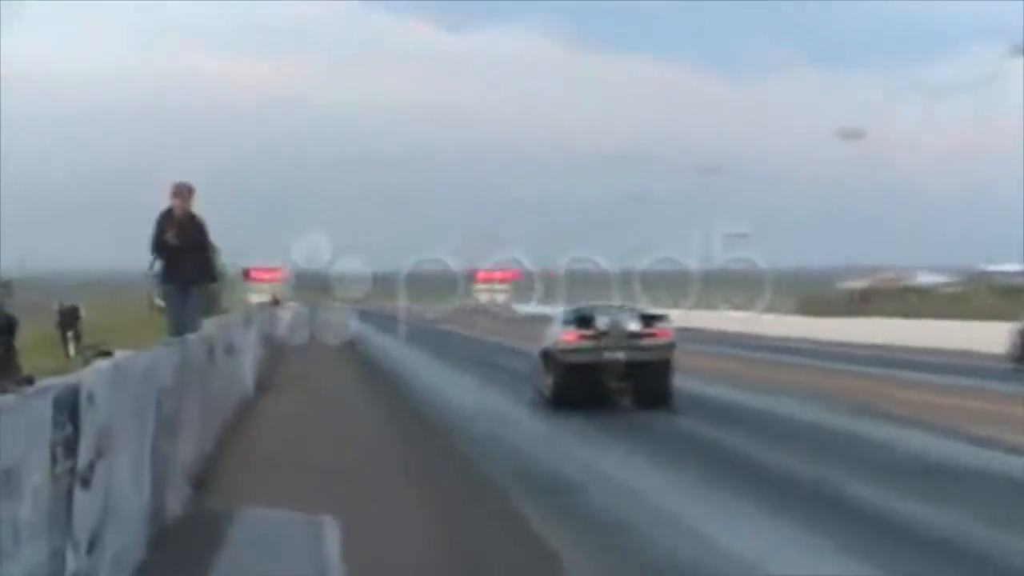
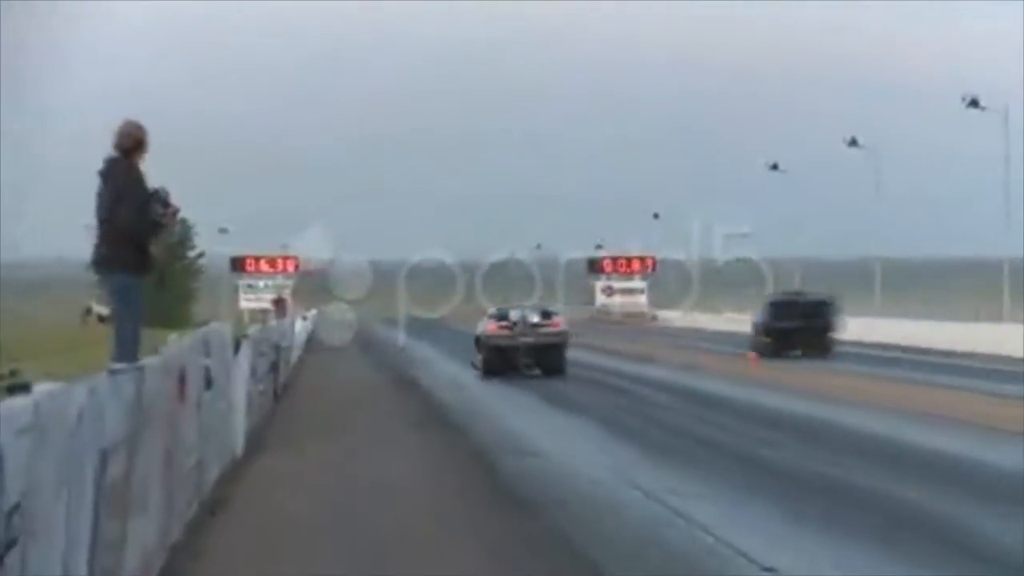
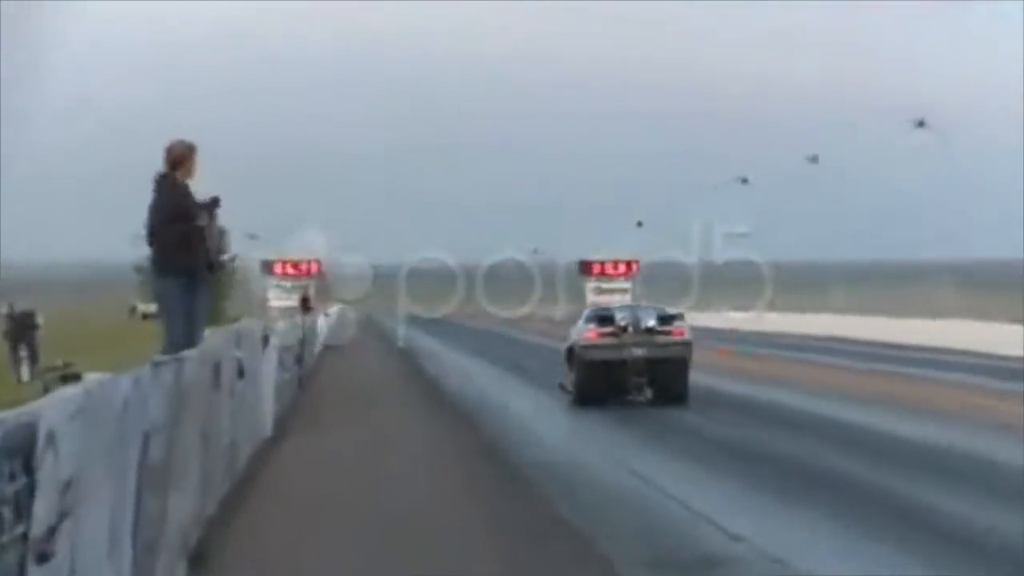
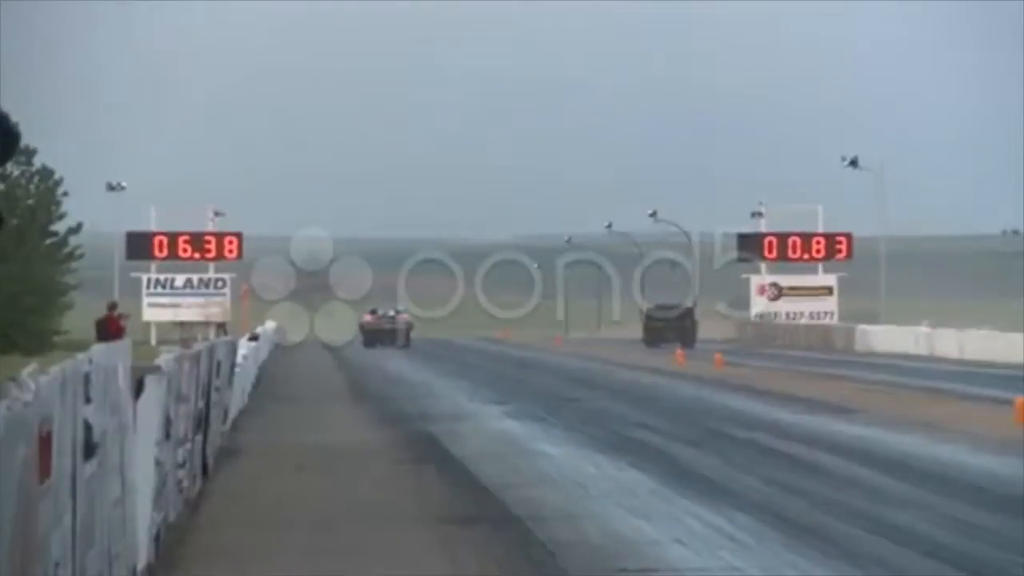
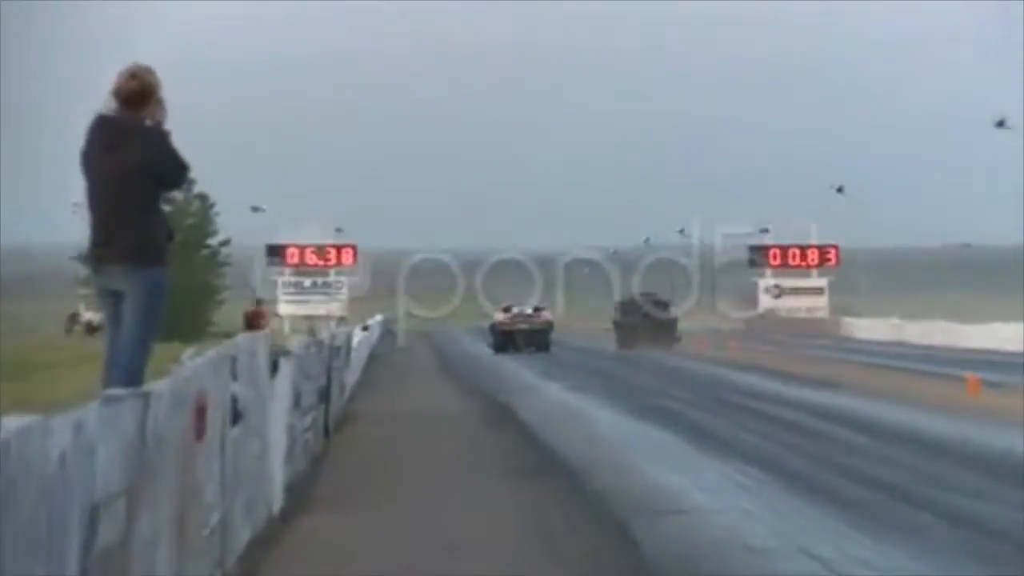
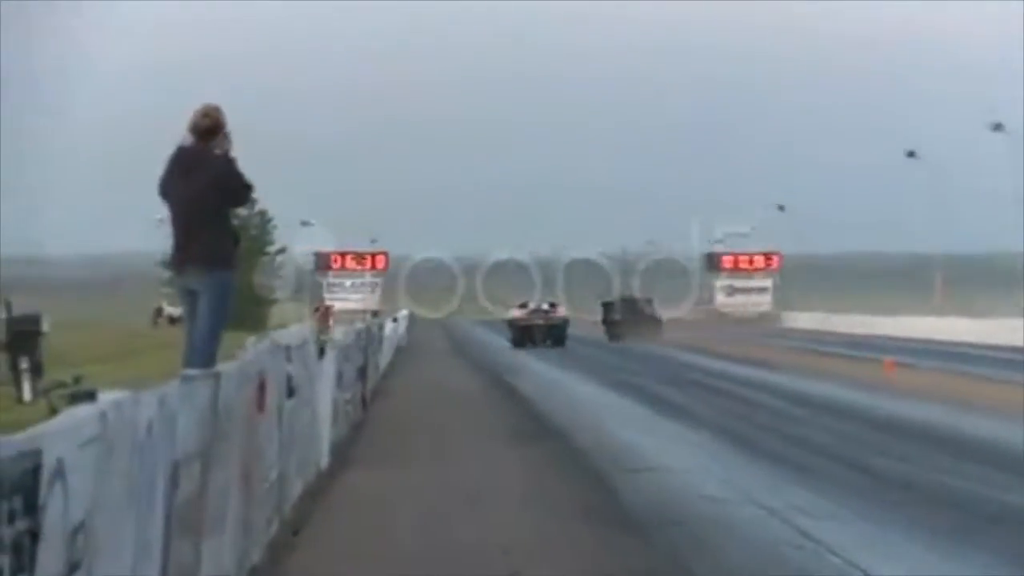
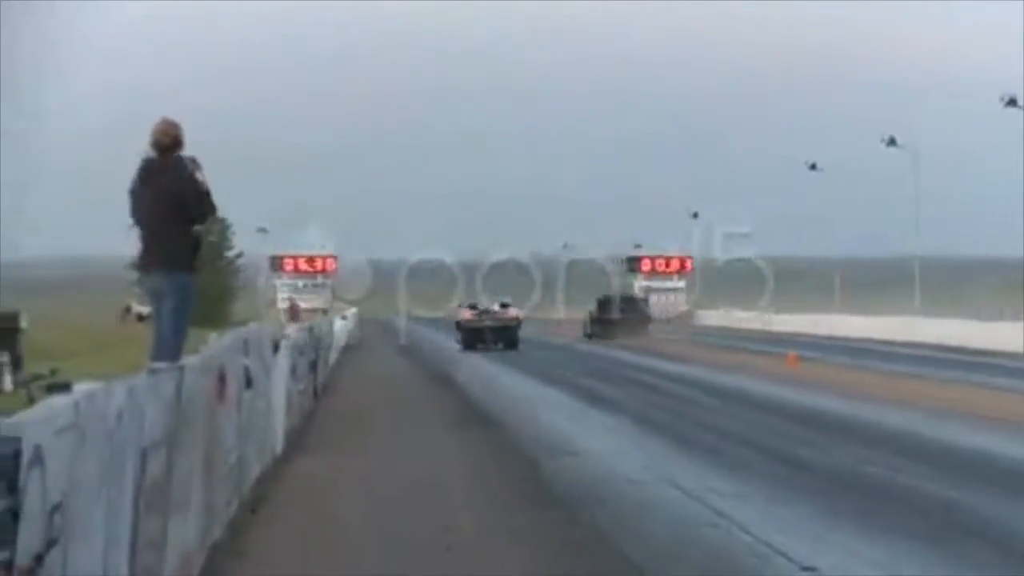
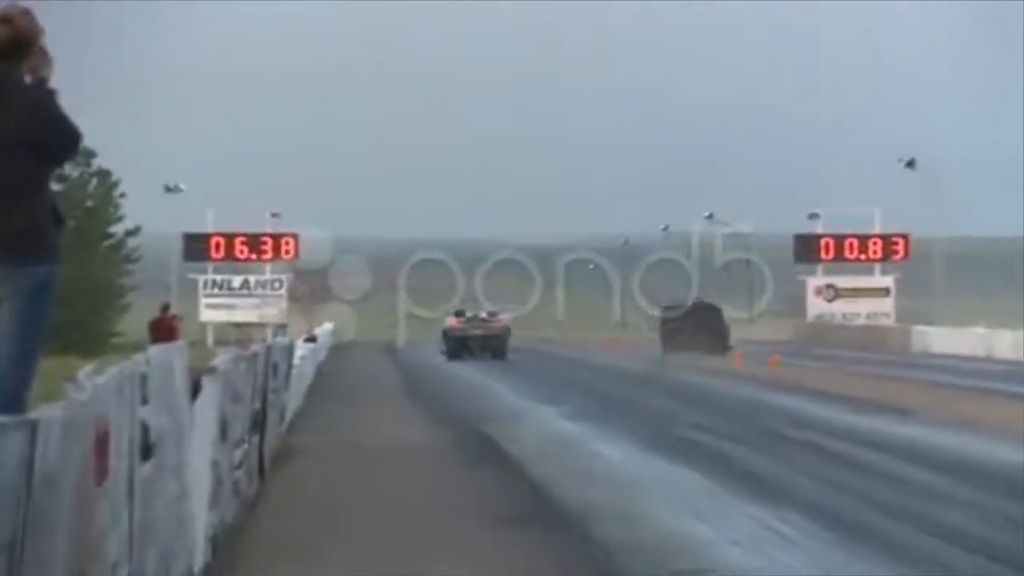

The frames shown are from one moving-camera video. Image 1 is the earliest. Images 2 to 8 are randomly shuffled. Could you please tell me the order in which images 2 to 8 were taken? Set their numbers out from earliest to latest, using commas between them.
3, 2, 7, 6, 5, 8, 4
